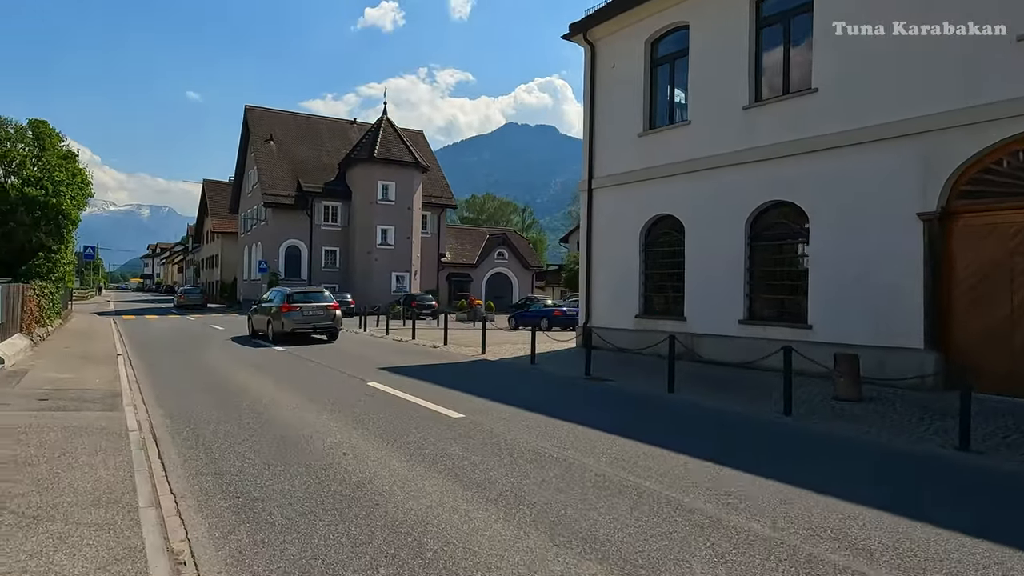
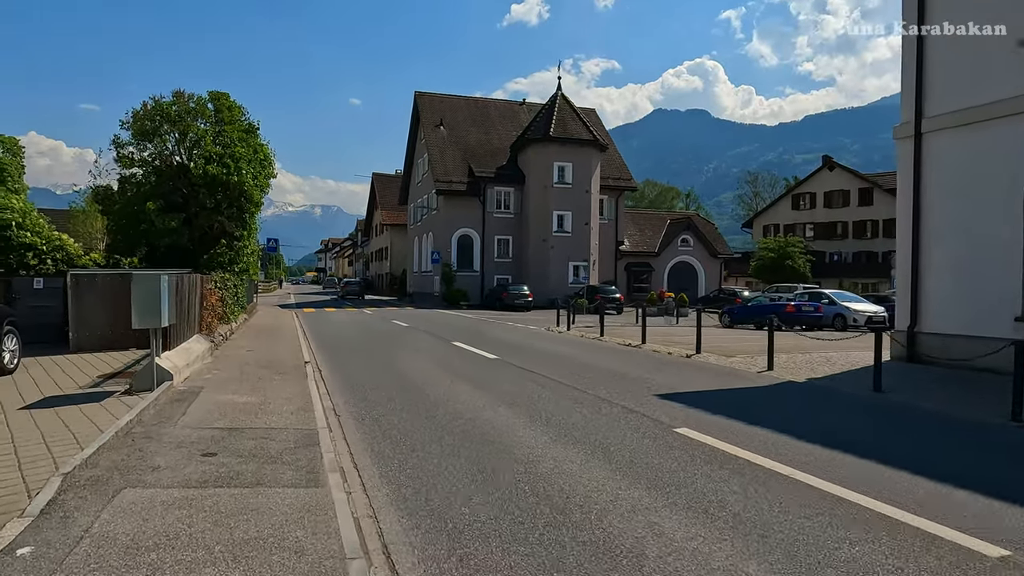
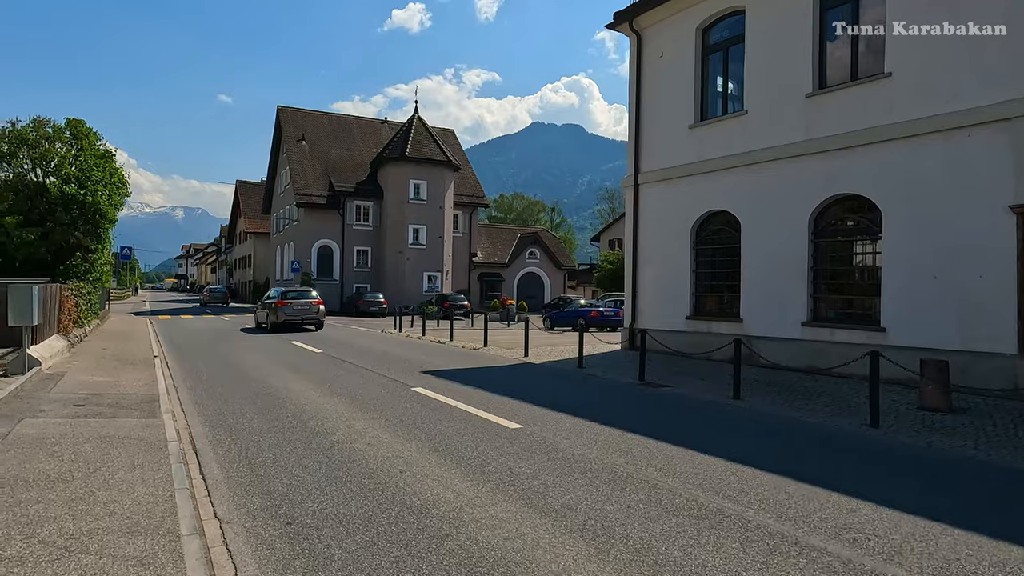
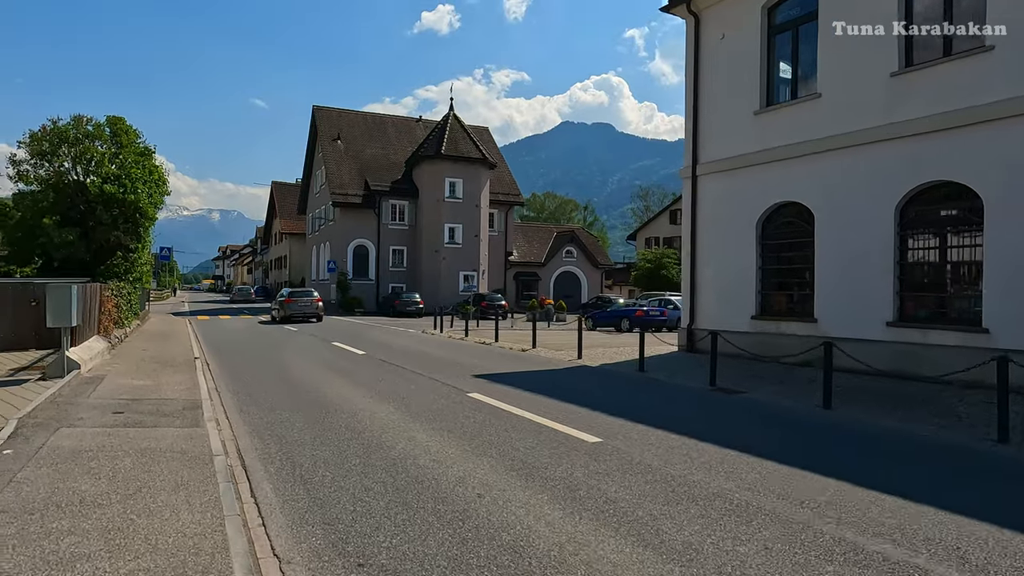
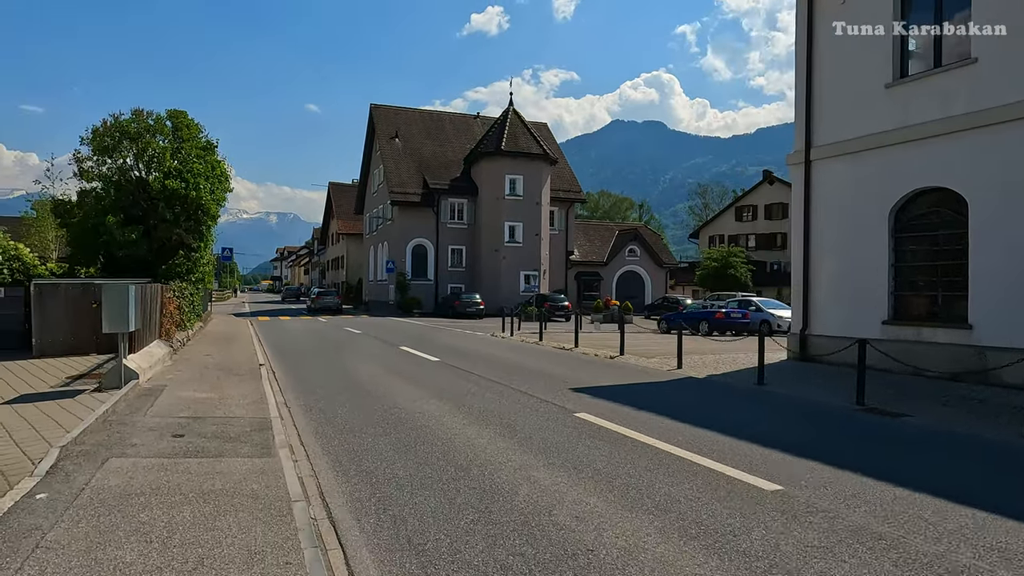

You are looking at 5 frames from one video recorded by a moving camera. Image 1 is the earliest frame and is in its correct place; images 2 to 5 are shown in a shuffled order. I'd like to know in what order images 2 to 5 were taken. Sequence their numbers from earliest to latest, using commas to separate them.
3, 4, 5, 2
